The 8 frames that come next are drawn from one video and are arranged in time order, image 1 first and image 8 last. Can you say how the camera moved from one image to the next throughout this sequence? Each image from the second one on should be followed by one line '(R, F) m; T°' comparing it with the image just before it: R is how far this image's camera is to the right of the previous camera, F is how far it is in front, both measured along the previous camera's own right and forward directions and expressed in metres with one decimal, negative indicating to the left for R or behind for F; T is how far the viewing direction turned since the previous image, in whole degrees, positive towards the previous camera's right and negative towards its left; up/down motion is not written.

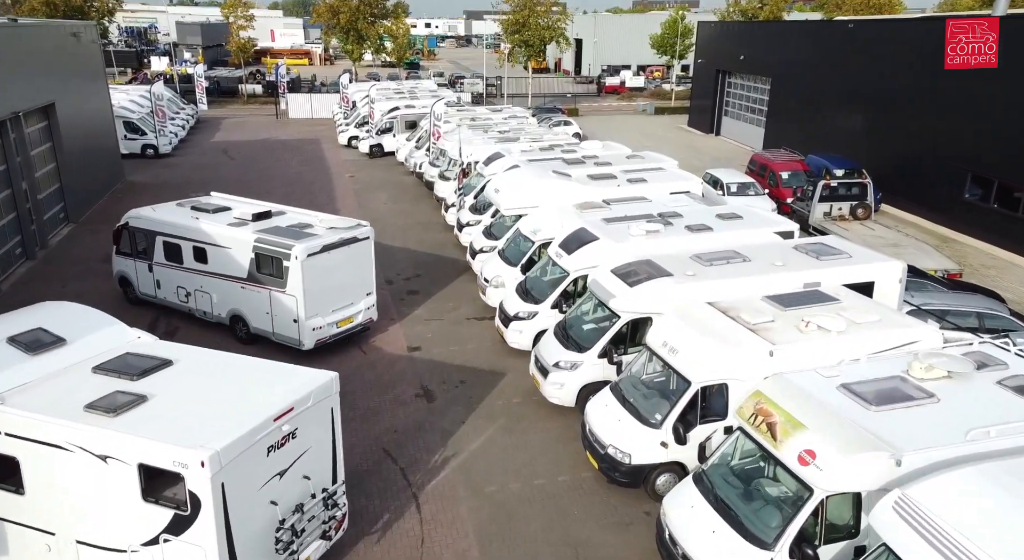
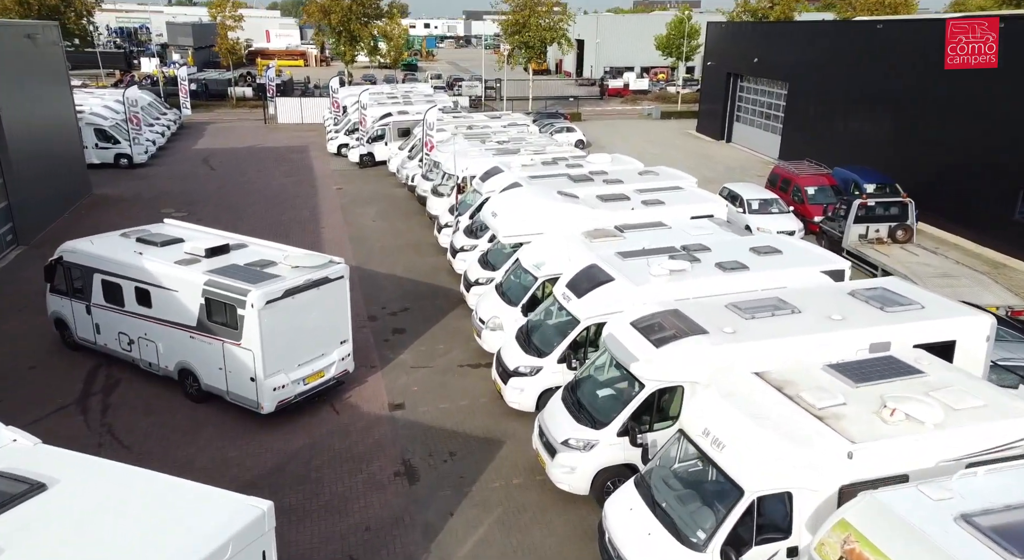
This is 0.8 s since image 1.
(0.0, +2.0) m; 0°
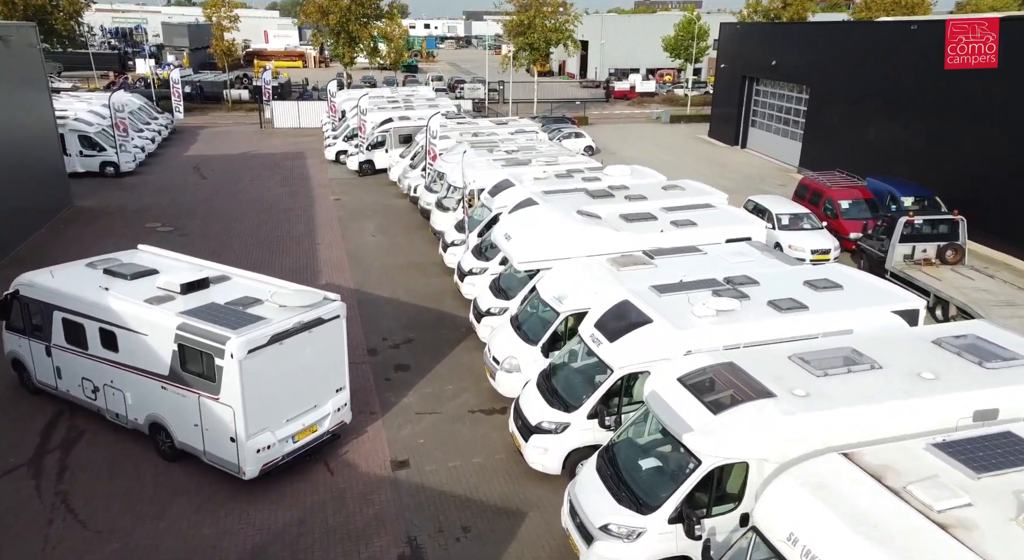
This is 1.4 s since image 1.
(-0.3, +1.4) m; 0°
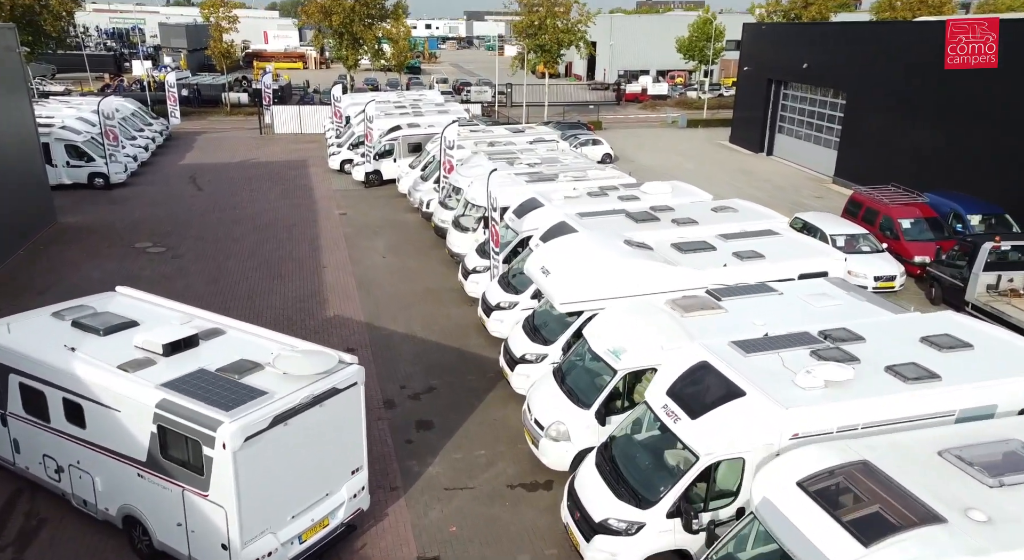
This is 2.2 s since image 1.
(-0.5, +1.8) m; 0°
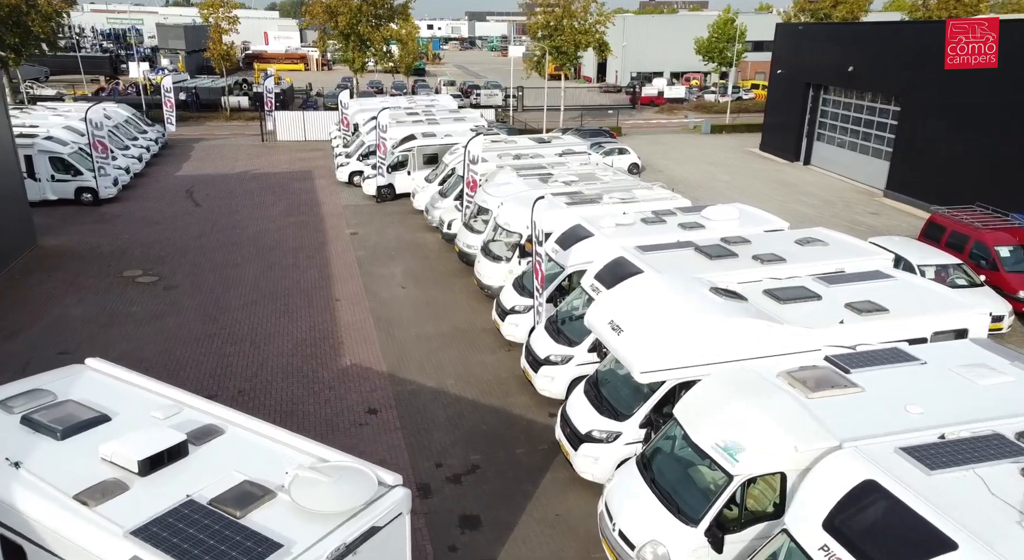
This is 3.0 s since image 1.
(-0.7, +2.1) m; 0°
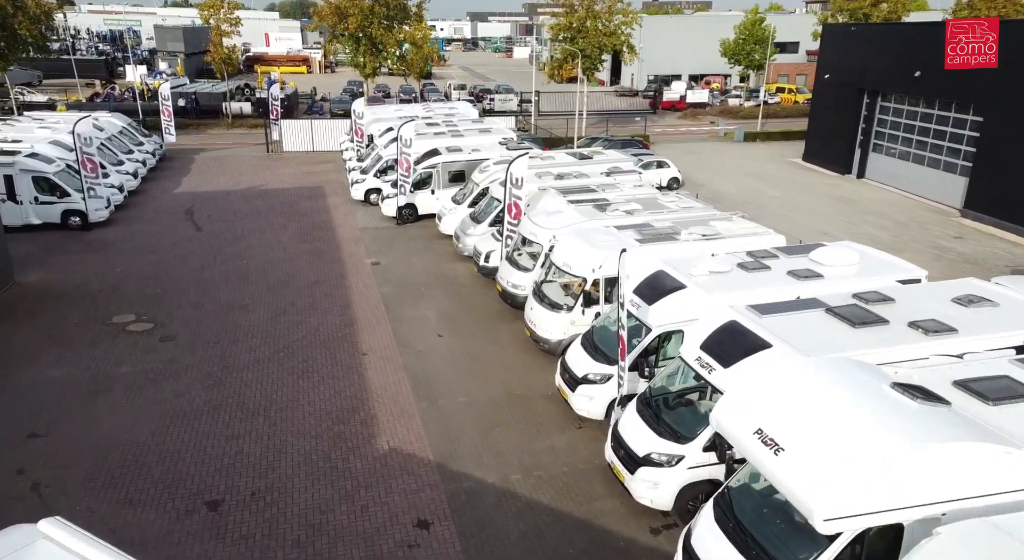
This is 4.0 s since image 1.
(-1.0, +2.5) m; 0°
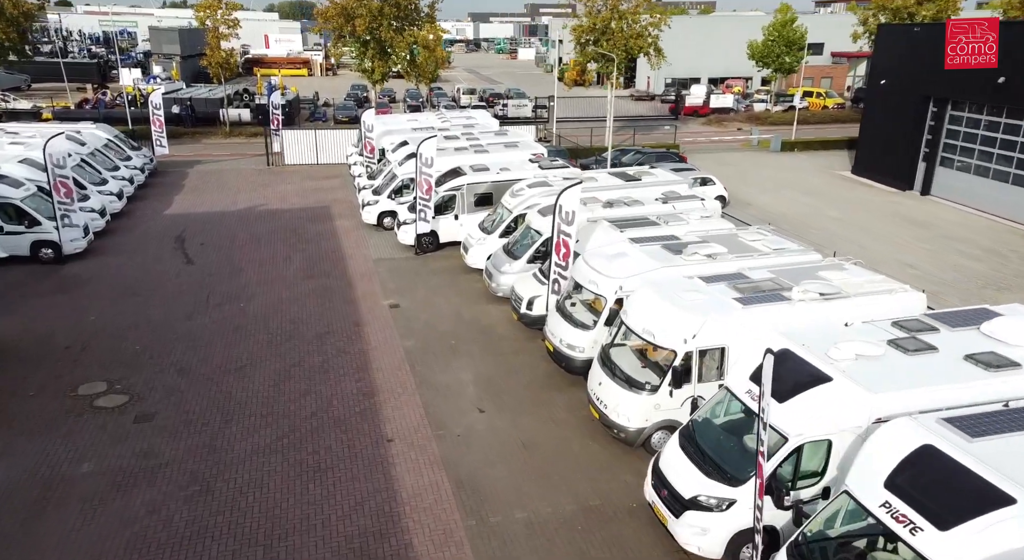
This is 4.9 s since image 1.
(-0.8, +2.8) m; 0°
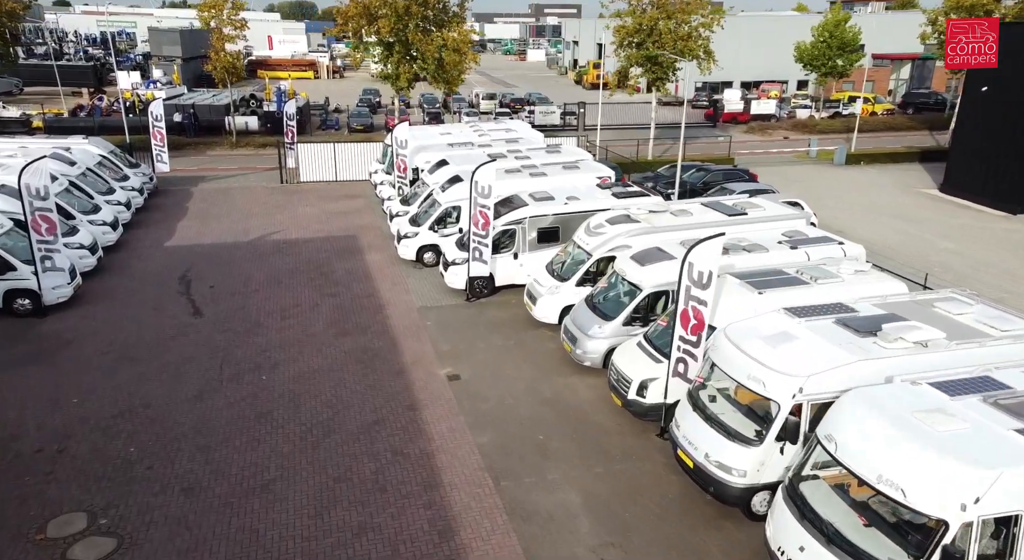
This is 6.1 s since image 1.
(-1.5, +3.4) m; 0°
